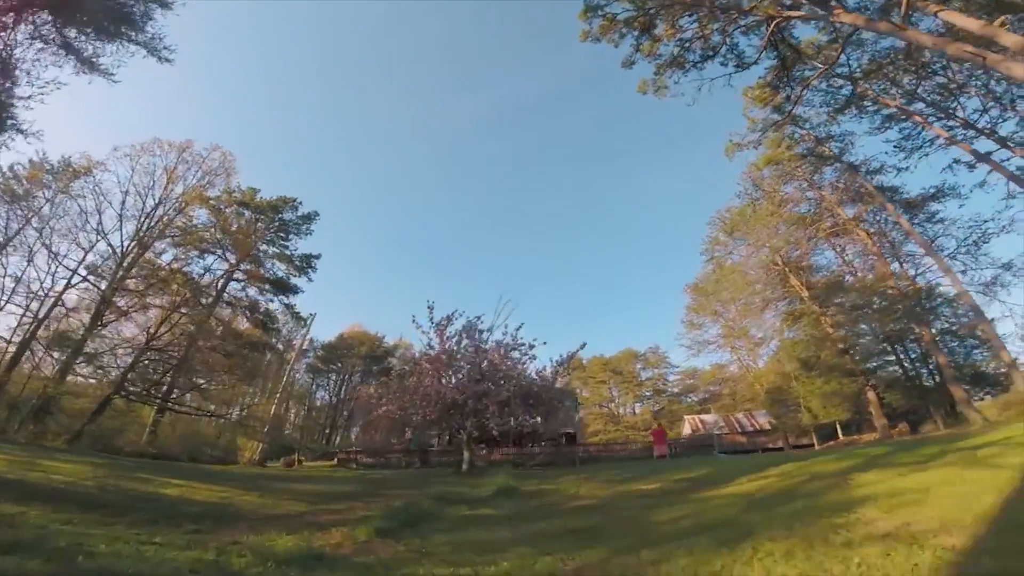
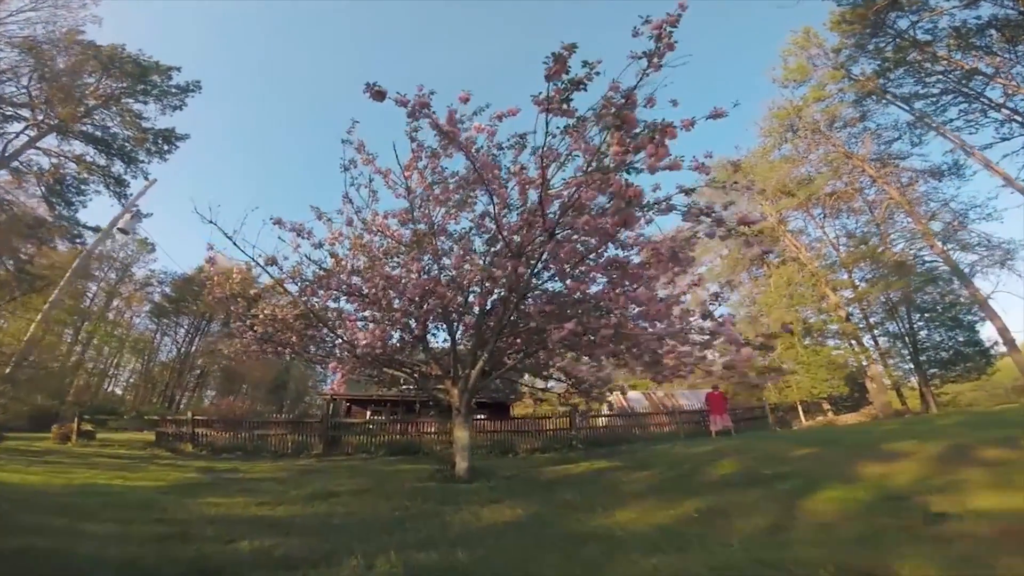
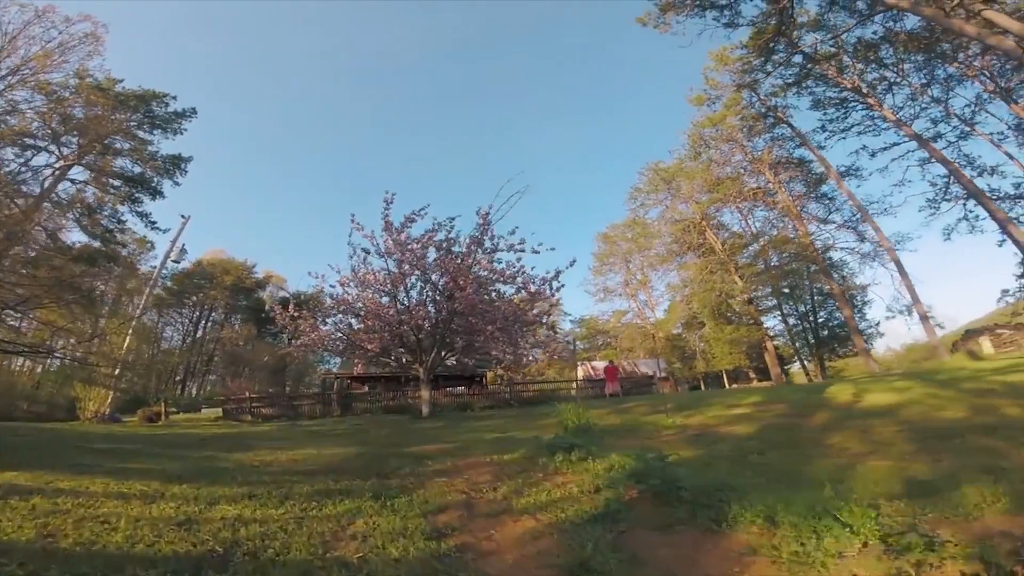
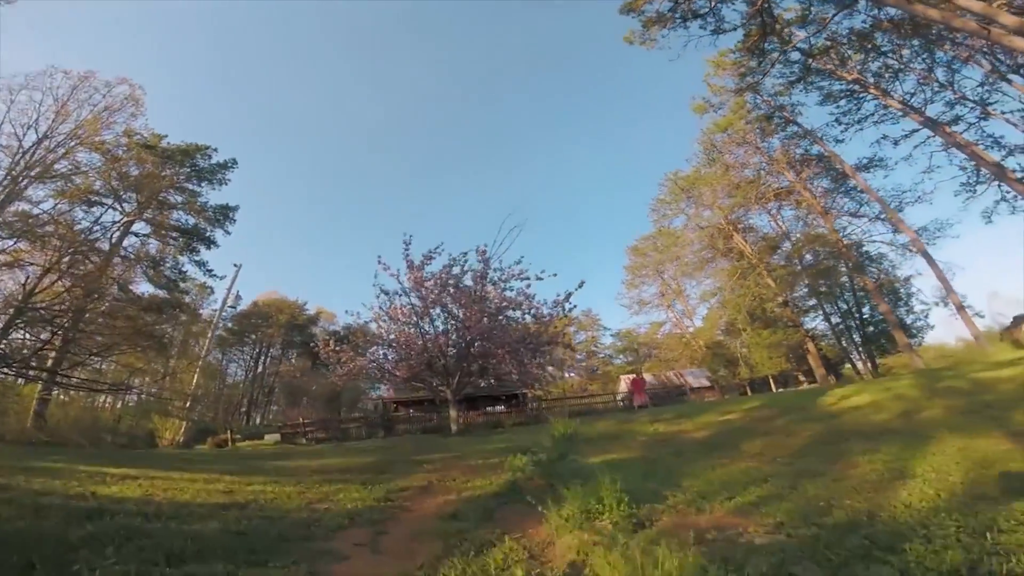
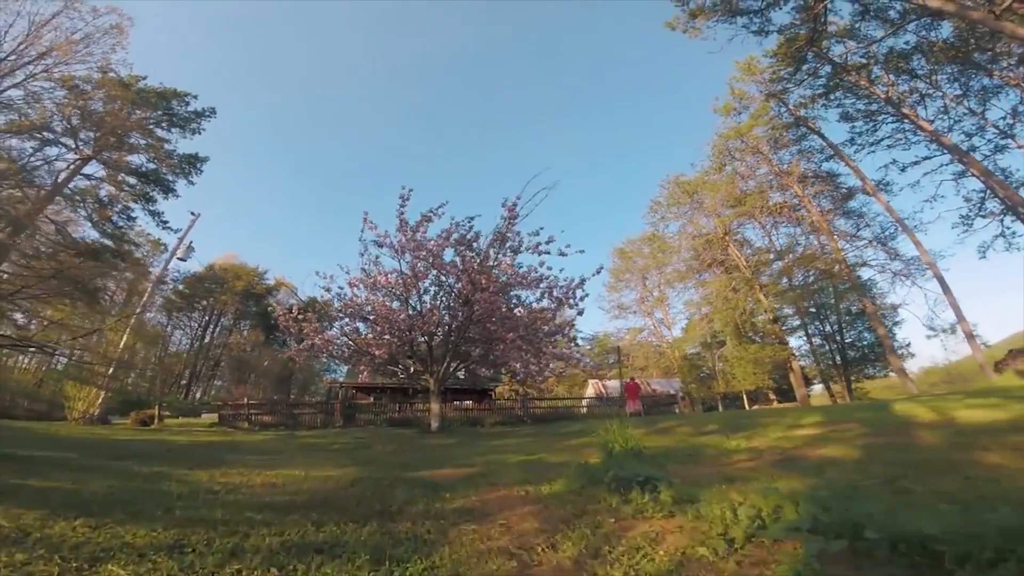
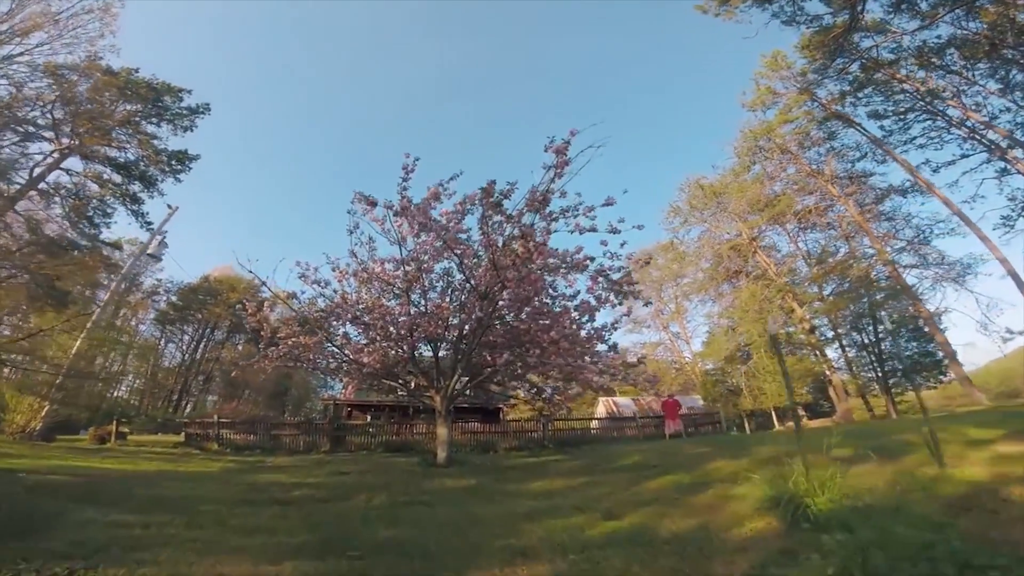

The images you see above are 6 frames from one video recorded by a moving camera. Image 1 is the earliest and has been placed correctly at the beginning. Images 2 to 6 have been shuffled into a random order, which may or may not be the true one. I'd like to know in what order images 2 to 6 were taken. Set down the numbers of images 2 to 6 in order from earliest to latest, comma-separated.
4, 3, 5, 6, 2
